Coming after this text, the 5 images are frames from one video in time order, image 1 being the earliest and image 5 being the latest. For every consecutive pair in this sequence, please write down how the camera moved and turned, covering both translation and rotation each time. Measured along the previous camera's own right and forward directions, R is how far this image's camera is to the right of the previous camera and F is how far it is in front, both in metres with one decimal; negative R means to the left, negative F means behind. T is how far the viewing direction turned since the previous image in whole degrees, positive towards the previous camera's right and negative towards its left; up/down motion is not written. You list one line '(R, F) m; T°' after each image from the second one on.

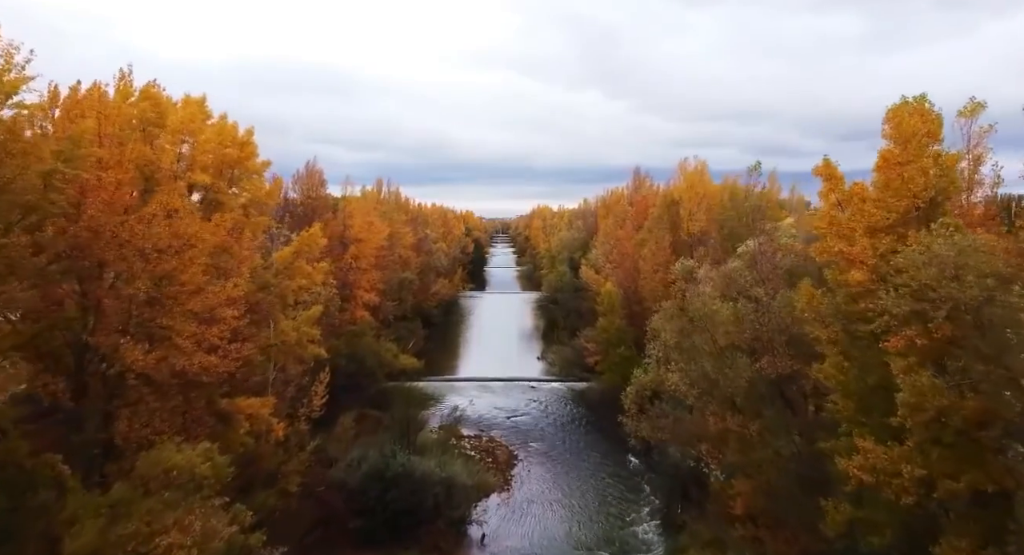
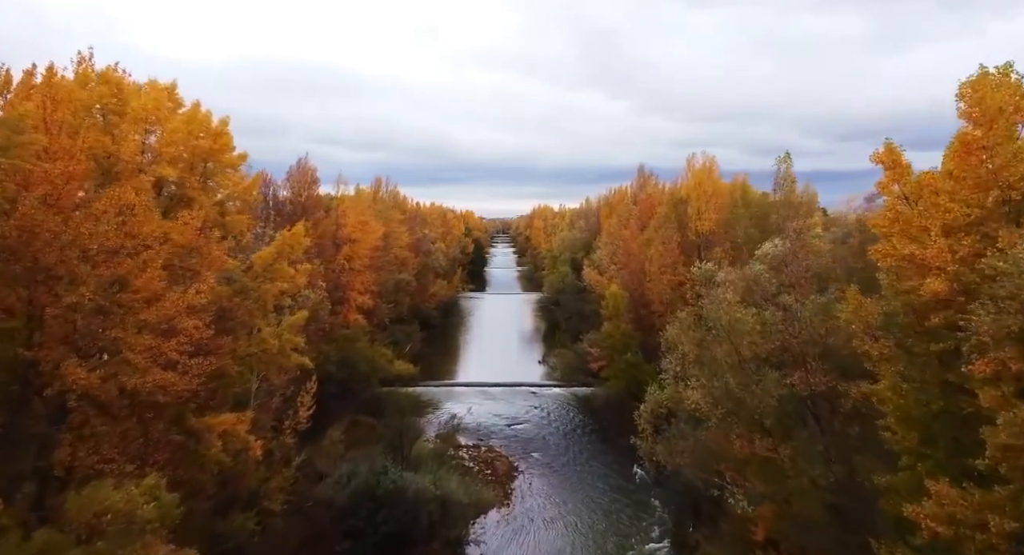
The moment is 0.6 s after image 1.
(0.0, +1.4) m; 0°
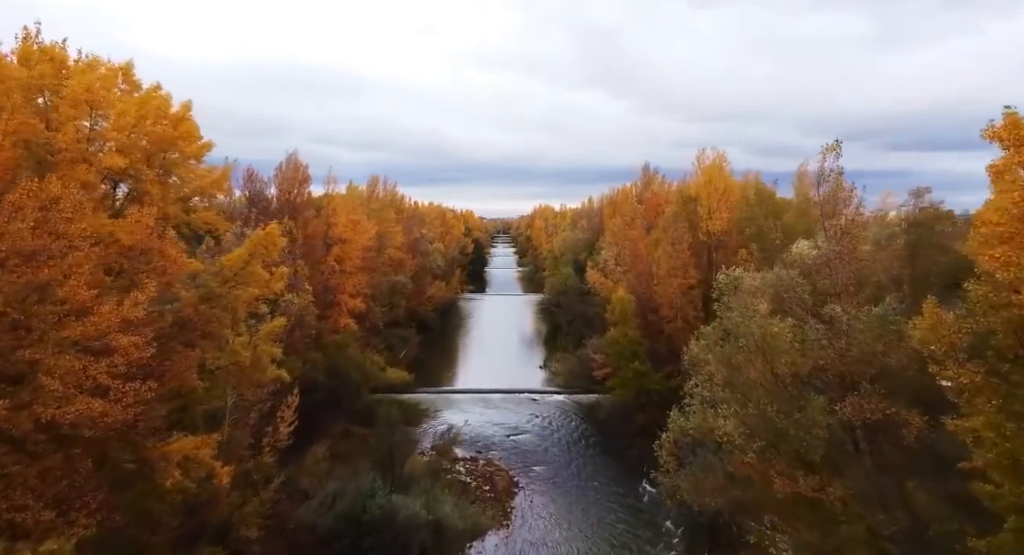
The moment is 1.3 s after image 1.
(0.0, +1.7) m; 0°
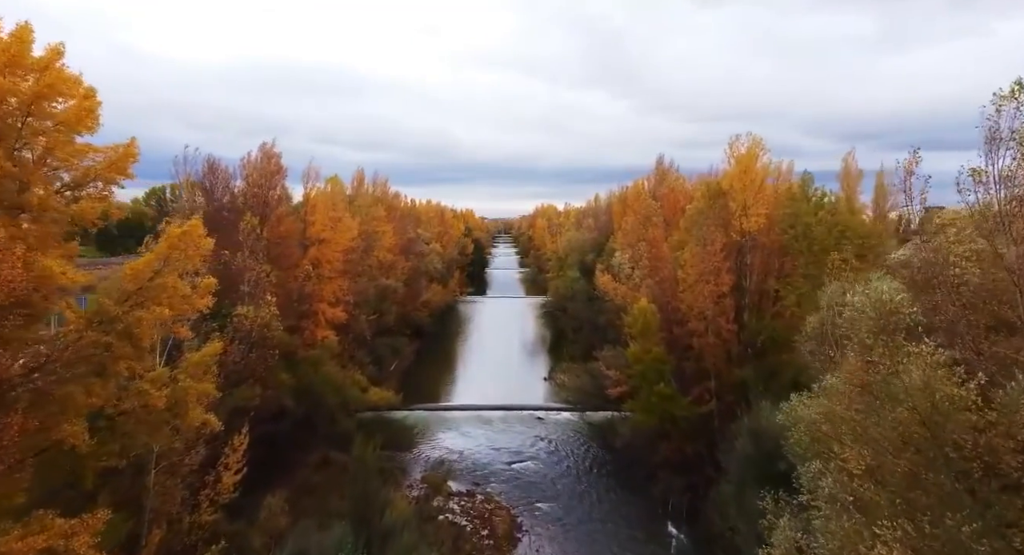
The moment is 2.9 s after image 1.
(-0.1, +3.9) m; 0°
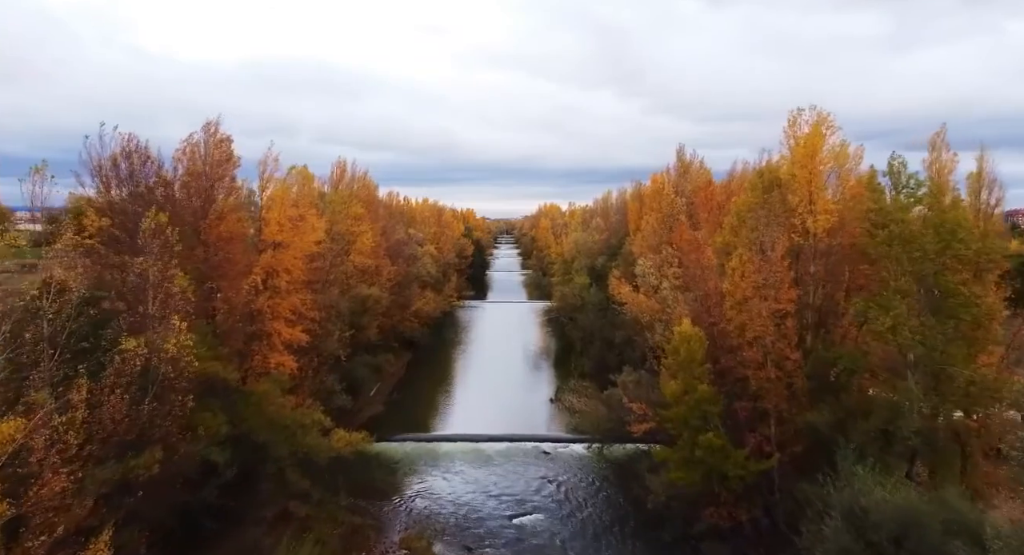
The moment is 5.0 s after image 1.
(0.0, +5.3) m; 0°
